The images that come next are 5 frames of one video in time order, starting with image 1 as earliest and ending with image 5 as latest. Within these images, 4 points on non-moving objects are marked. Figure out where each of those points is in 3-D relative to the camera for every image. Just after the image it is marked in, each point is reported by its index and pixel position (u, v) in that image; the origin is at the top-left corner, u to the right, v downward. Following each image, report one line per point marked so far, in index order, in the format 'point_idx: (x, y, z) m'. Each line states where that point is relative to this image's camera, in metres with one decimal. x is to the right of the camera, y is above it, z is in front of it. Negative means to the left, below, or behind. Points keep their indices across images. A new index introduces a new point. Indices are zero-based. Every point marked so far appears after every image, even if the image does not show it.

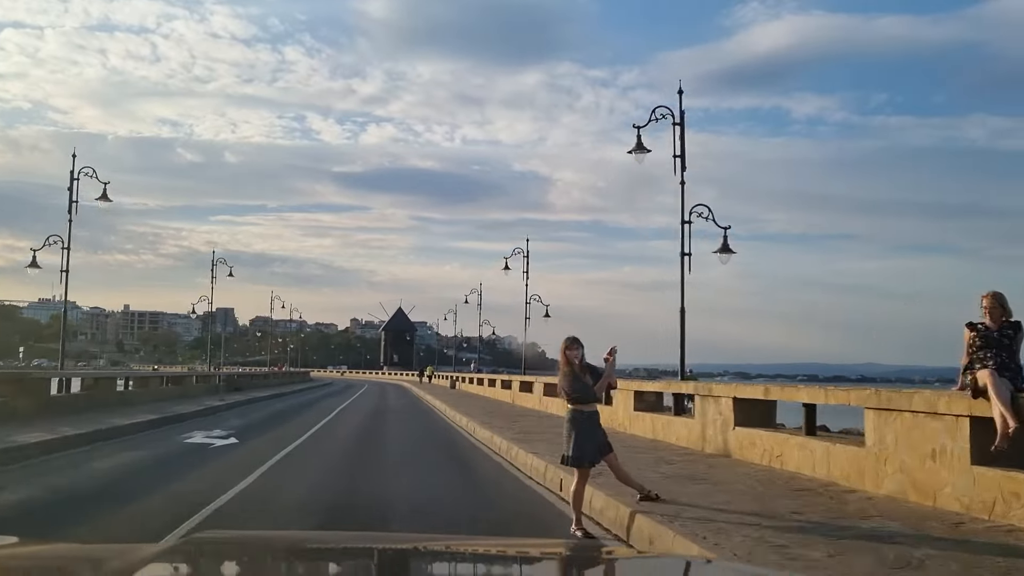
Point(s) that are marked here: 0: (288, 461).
0: (-4.8, -3.6, +20.7) m
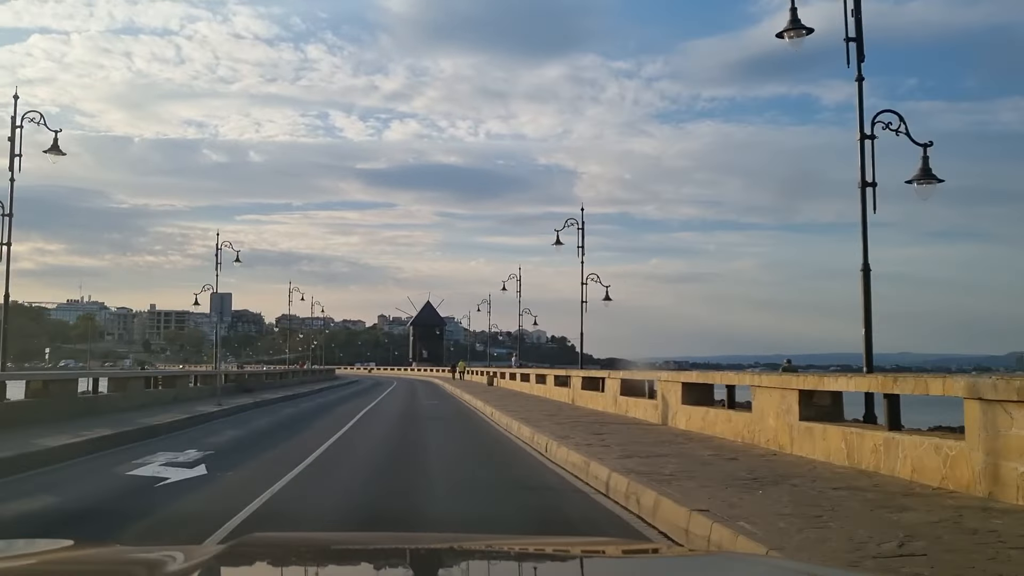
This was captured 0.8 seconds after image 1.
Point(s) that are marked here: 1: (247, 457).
0: (-4.0, -3.5, +20.1) m
1: (-5.6, -3.4, +19.4) m
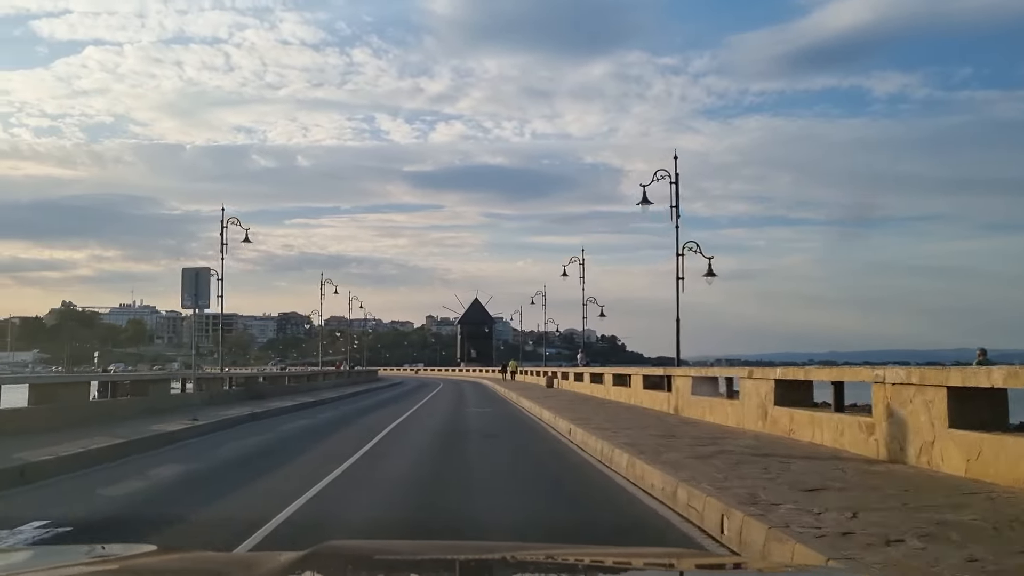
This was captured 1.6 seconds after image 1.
0: (-2.9, -3.5, +19.5) m
1: (-4.5, -3.4, +18.9) m
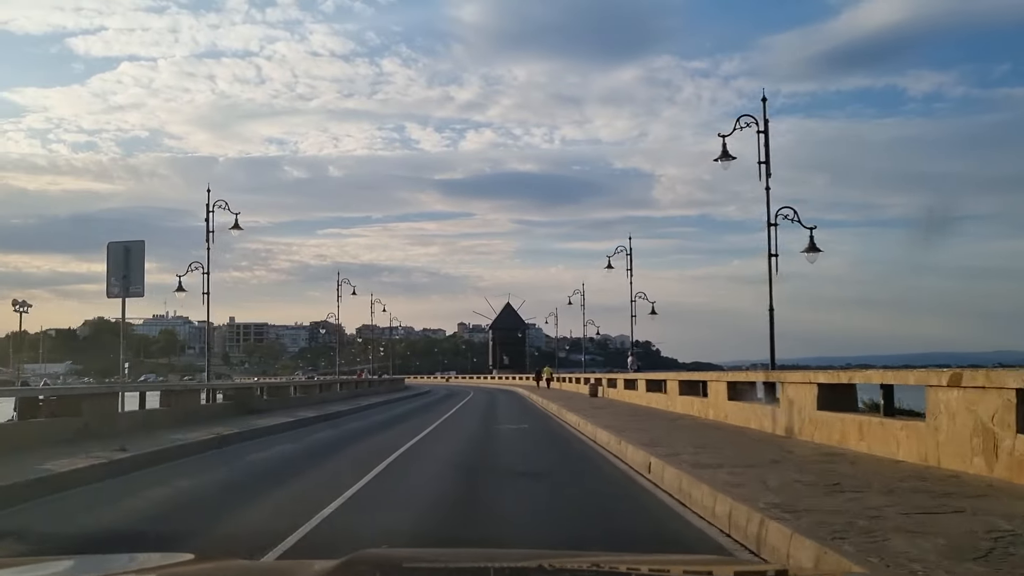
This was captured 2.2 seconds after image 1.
0: (-2.2, -3.6, +19.0) m
1: (-3.8, -3.5, +18.4) m
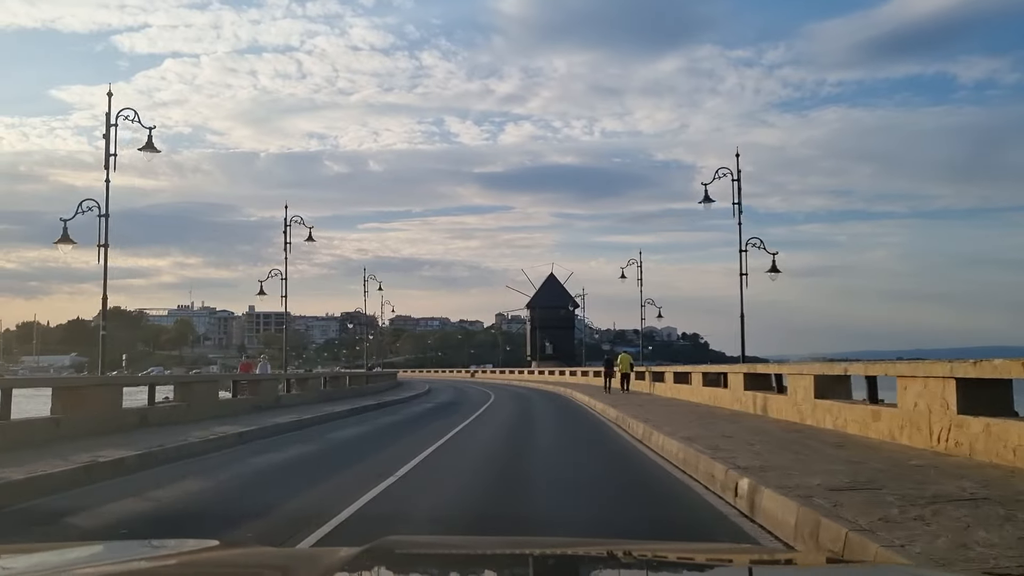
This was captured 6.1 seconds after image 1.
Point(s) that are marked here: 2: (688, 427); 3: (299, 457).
0: (-1.5, -3.2, +16.6) m
1: (-3.2, -3.2, +16.2) m
2: (+3.8, -2.8, +17.7) m
3: (-4.0, -3.3, +16.6) m
